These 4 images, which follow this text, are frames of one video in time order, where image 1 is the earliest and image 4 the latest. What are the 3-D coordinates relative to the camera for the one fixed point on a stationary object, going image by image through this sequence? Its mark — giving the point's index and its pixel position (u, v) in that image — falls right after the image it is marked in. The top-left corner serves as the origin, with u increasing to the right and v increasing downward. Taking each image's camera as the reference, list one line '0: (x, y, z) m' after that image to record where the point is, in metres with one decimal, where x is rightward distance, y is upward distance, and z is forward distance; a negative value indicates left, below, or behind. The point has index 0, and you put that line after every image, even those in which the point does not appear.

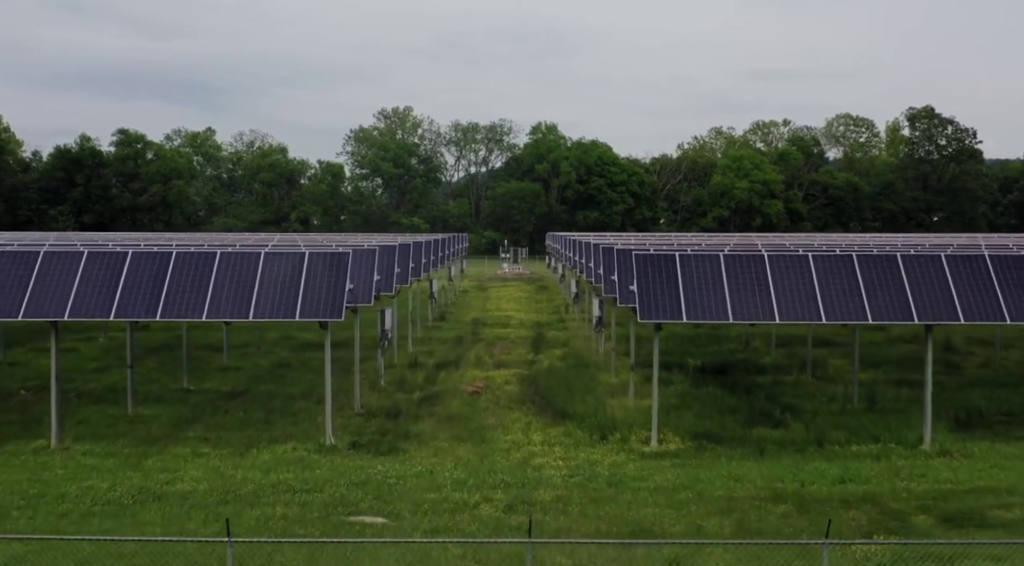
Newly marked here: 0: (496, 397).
0: (-0.3, -2.2, +17.7) m
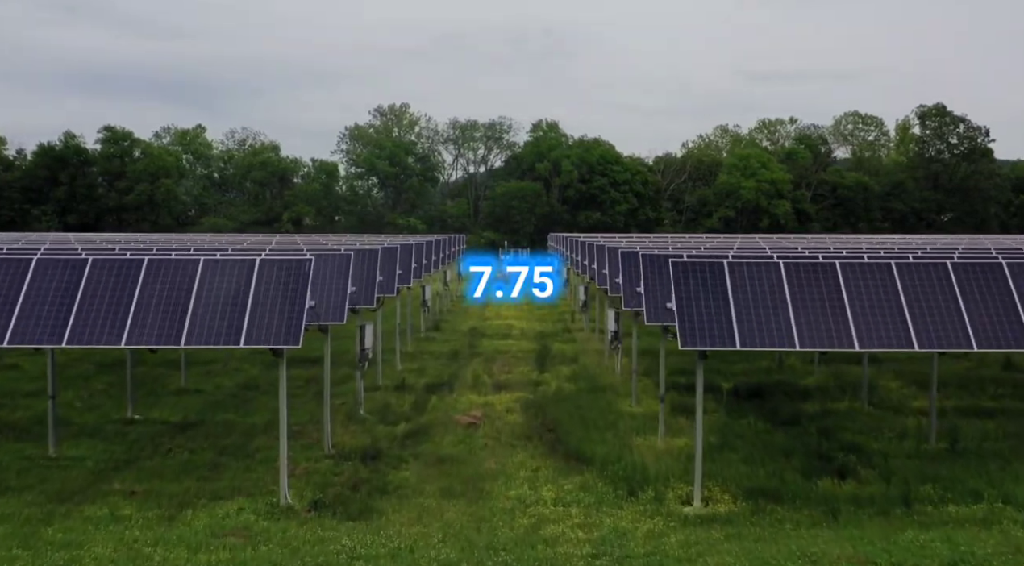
0: (-0.3, -2.4, +14.8) m
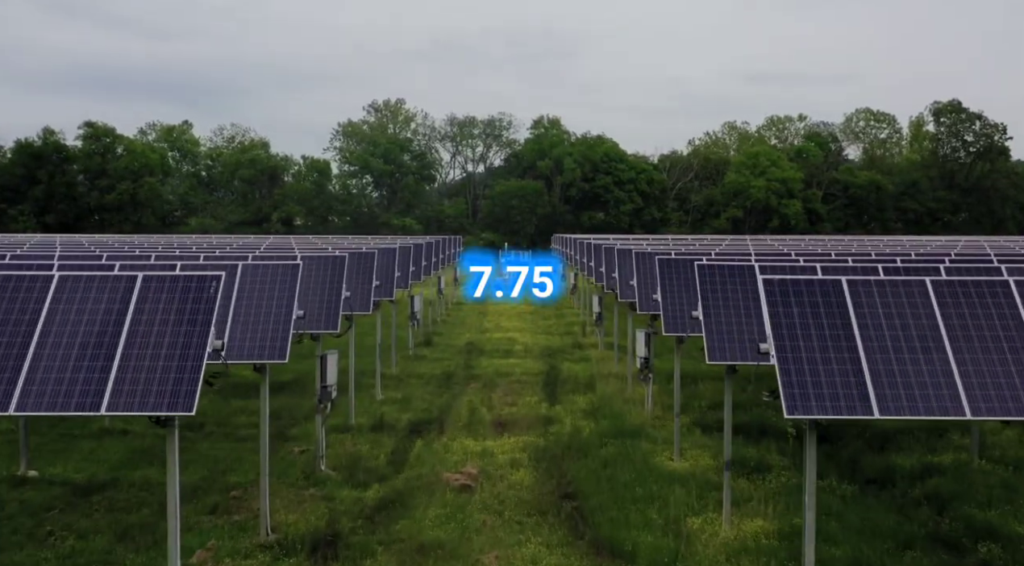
0: (-0.2, -2.6, +11.1) m
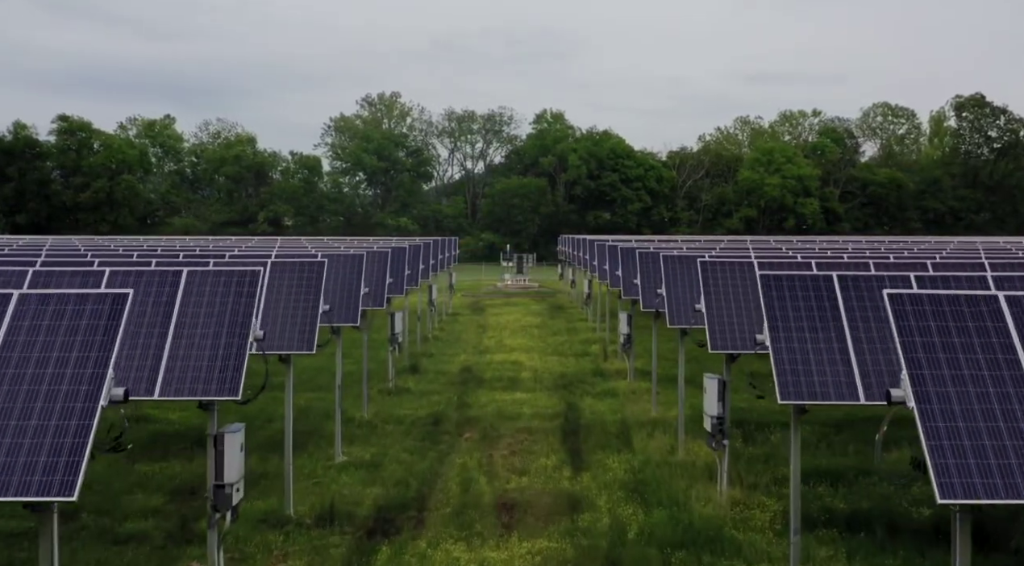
0: (0.0, -2.9, +6.3) m
